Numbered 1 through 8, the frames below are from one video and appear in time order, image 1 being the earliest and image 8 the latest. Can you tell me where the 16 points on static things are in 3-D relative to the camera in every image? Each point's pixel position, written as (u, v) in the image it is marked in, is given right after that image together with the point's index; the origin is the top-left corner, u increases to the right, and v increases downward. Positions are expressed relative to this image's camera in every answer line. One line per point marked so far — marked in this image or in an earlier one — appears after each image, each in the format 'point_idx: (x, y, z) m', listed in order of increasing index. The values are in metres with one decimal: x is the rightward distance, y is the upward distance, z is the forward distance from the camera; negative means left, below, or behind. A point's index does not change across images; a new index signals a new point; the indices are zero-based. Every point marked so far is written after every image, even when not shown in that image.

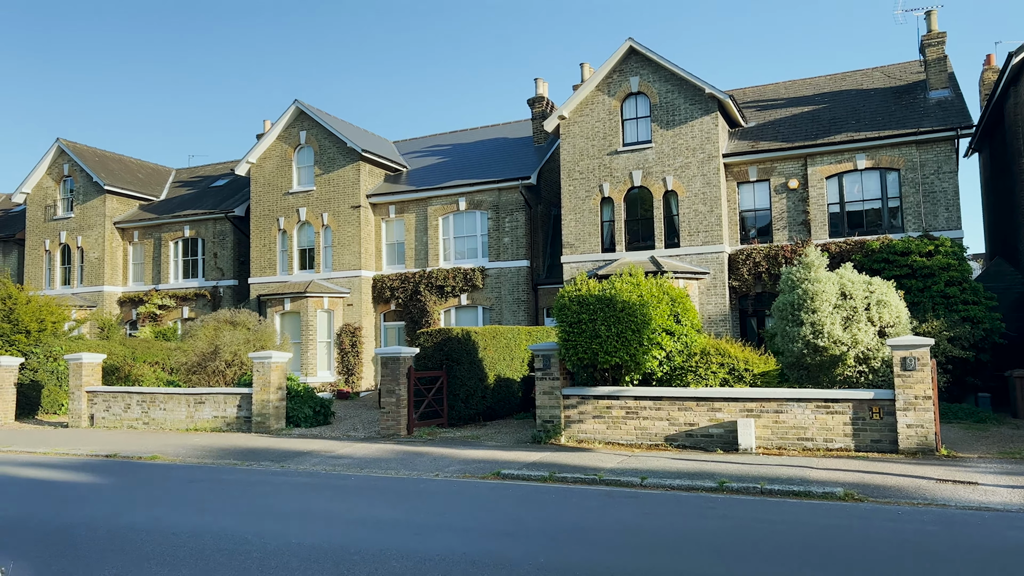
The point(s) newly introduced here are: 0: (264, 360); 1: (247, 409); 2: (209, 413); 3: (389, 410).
0: (-5.1, -1.5, +15.6) m
1: (-5.5, -2.5, +15.9) m
2: (-6.4, -2.7, +16.3) m
3: (-2.4, -2.3, +14.5) m
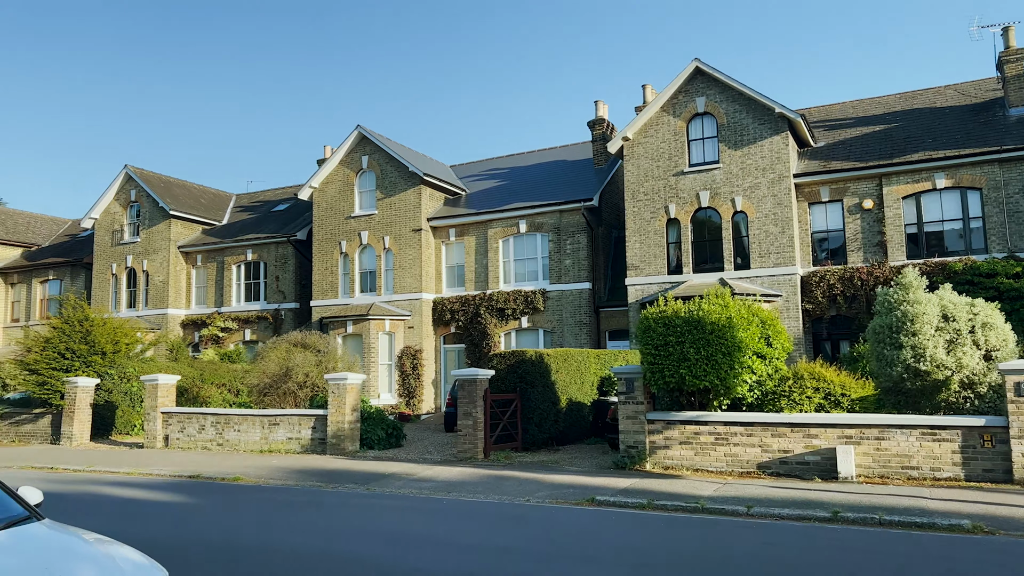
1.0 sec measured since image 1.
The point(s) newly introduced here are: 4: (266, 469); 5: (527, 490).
0: (-3.6, -1.9, +15.6) m
1: (-4.0, -3.0, +15.9) m
2: (-4.9, -3.1, +16.3) m
3: (-0.9, -2.7, +14.3) m
4: (-4.4, -3.3, +13.9) m
5: (+0.2, -3.0, +11.4) m
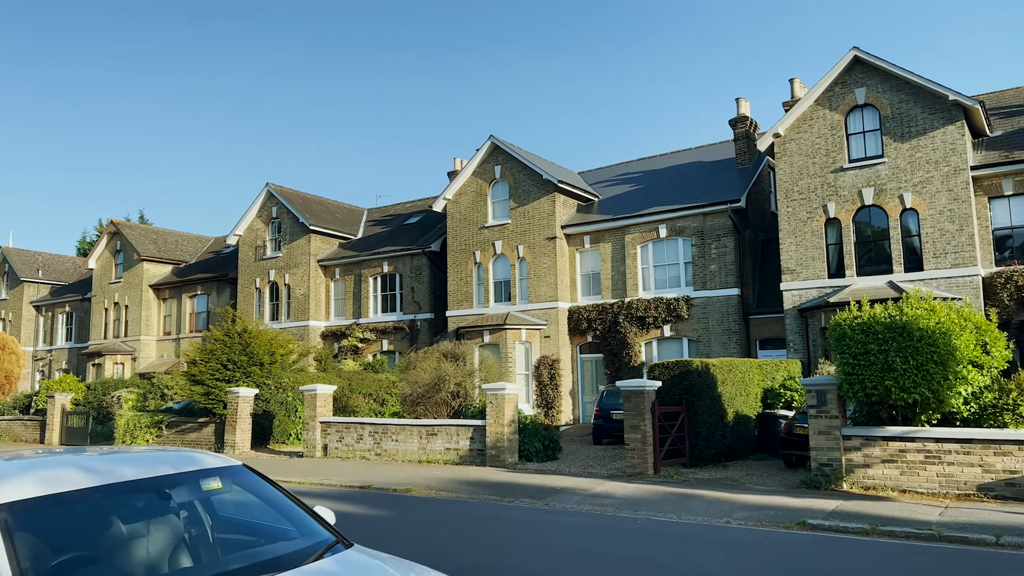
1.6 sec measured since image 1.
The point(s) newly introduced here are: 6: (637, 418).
0: (-0.3, -2.1, +15.3) m
1: (-0.7, -3.2, +15.6) m
2: (-1.5, -3.3, +16.1) m
3: (+2.2, -2.9, +13.7) m
4: (-1.4, -3.5, +13.7) m
5: (+2.9, -3.1, +10.6) m
6: (+2.2, -2.3, +13.7) m
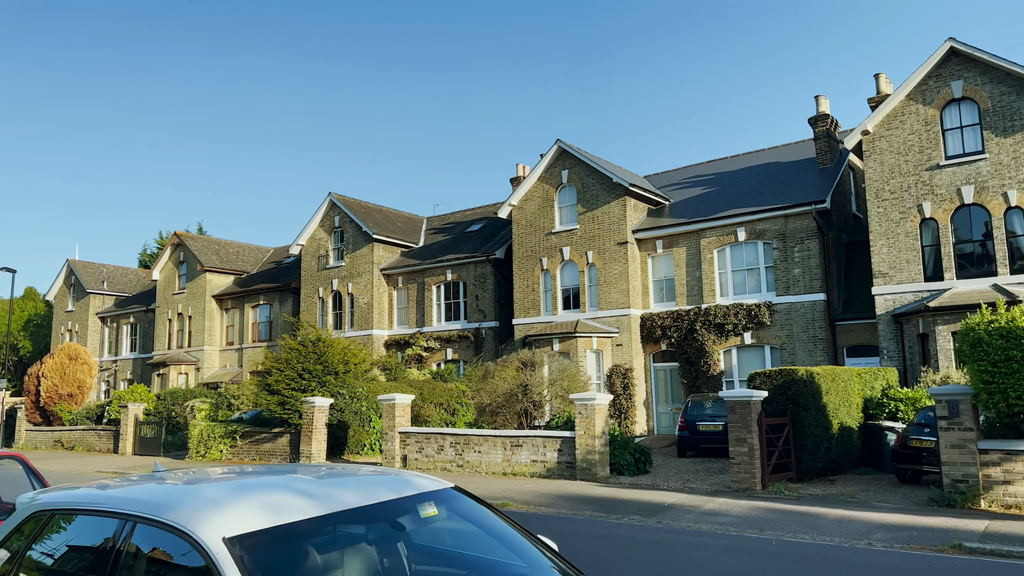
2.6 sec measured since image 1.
0: (+1.4, -2.2, +14.7) m
1: (+1.1, -3.3, +15.0) m
2: (+0.3, -3.4, +15.6) m
3: (+3.9, -2.9, +12.9) m
4: (+0.3, -3.6, +13.1) m
5: (+4.4, -3.1, +9.8) m
6: (+3.9, -2.4, +12.9) m
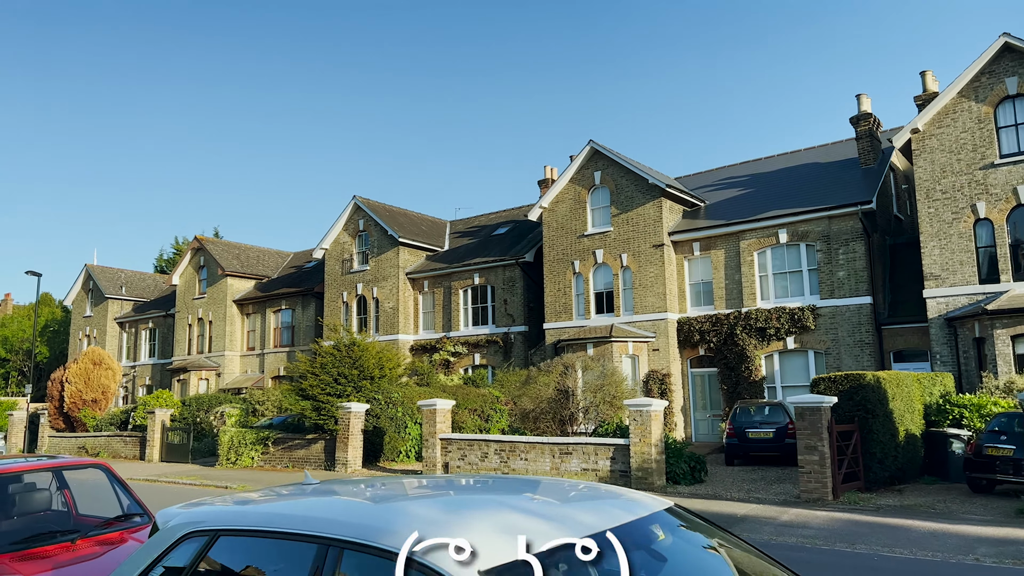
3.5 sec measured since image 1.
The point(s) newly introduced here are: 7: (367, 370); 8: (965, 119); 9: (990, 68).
0: (+2.4, -2.2, +14.1) m
1: (+2.1, -3.3, +14.5) m
2: (+1.3, -3.5, +15.0) m
3: (+4.8, -2.9, +12.4) m
4: (+1.2, -3.6, +12.6) m
5: (+5.3, -3.1, +9.2) m
6: (+4.9, -2.4, +12.3) m
7: (-3.7, -2.1, +19.8) m
8: (+11.4, +4.3, +19.2) m
9: (+11.9, +5.5, +19.1) m
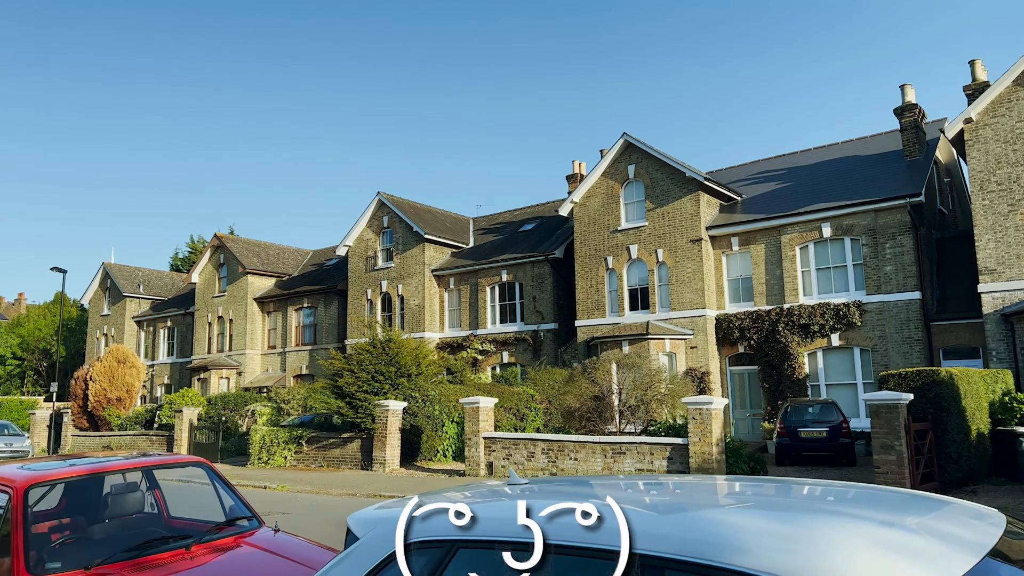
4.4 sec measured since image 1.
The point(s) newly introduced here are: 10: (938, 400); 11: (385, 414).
0: (+3.4, -2.1, +13.6) m
1: (+3.1, -3.2, +13.9) m
2: (+2.3, -3.4, +14.5) m
3: (+5.8, -2.8, +11.8) m
4: (+2.2, -3.4, +12.0) m
5: (+6.3, -3.0, +8.7) m
6: (+5.8, -2.3, +11.8) m
7: (-2.7, -2.0, +19.3) m
8: (+12.4, +4.4, +18.6) m
9: (+12.9, +5.6, +18.4) m
10: (+7.0, -1.8, +12.7) m
11: (-3.0, -3.0, +18.3) m
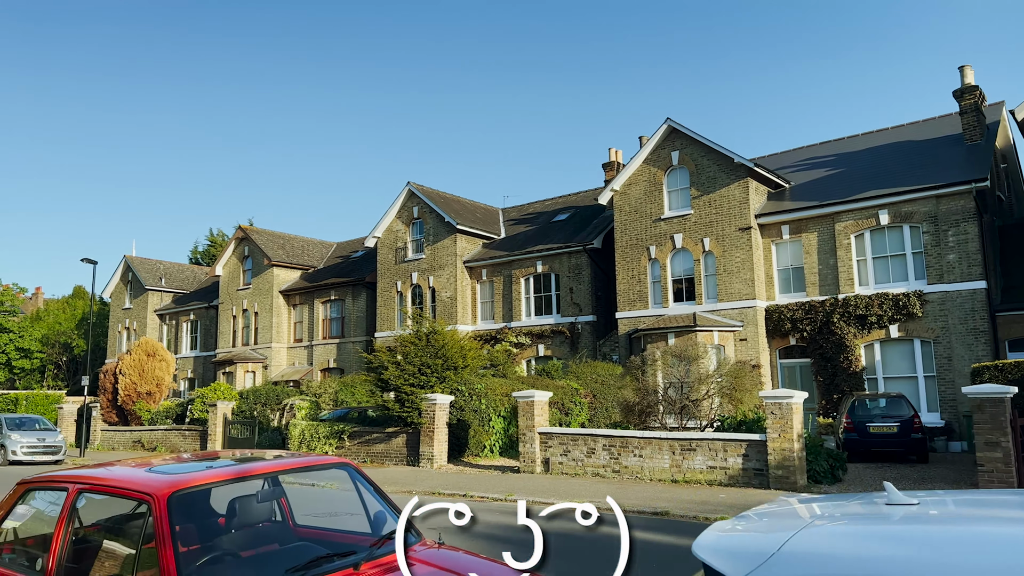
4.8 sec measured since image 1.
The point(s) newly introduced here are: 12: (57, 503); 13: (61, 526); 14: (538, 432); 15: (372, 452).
0: (+4.5, -1.9, +12.8) m
1: (+4.2, -3.0, +13.2) m
2: (+3.4, -3.1, +13.8) m
3: (+6.9, -2.6, +11.0) m
4: (+3.3, -3.2, +11.3) m
5: (+7.4, -2.8, +7.9) m
6: (+6.9, -2.1, +11.0) m
7: (-1.5, -1.8, +18.6) m
8: (+13.6, +4.7, +17.7) m
9: (+14.1, +5.9, +17.5) m
10: (+8.2, -1.6, +11.9) m
11: (-1.8, -2.8, +17.6) m
12: (-2.4, -1.1, +4.1) m
13: (-2.3, -1.2, +3.9) m
14: (+0.5, -3.0, +16.0) m
15: (-3.5, -4.1, +19.0) m
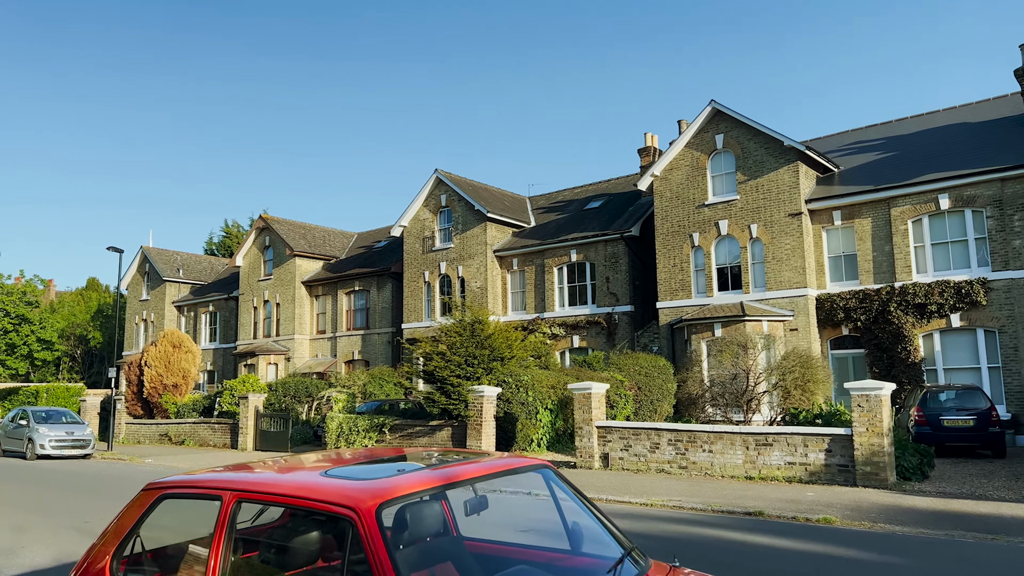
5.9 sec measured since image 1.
0: (+5.6, -1.6, +12.0) m
1: (+5.3, -2.7, +12.4) m
2: (+4.5, -2.9, +13.0) m
3: (+8.0, -2.4, +10.2) m
4: (+4.4, -3.0, +10.5) m
5: (+8.4, -2.5, +7.1) m
6: (+8.0, -1.8, +10.2) m
7: (-0.4, -1.5, +17.8) m
8: (+14.7, +5.0, +16.8) m
9: (+15.2, +6.2, +16.6) m
10: (+9.3, -1.4, +11.0) m
11: (-0.7, -2.5, +16.8) m
12: (-1.3, -1.0, +3.3) m
13: (-1.2, -1.1, +3.1) m
14: (+1.7, -2.7, +15.2) m
15: (-2.3, -3.8, +18.3) m
